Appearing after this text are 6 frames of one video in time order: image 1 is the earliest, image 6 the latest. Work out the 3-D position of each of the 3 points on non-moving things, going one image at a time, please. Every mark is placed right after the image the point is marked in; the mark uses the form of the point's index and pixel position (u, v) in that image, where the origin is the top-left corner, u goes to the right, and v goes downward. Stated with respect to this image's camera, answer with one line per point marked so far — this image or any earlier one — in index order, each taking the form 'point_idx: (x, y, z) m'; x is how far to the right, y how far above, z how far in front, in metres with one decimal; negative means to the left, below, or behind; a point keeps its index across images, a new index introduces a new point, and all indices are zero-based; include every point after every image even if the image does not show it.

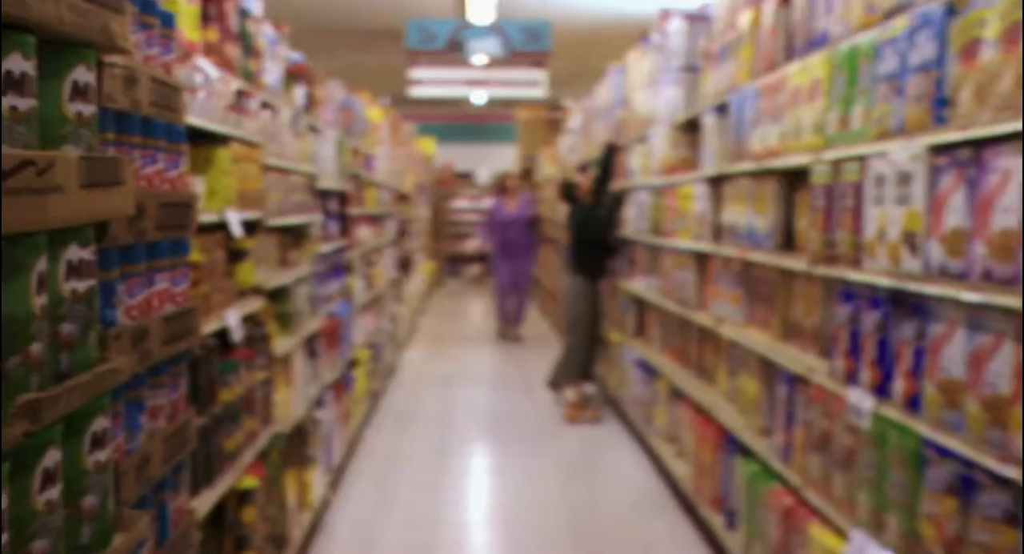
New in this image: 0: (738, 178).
0: (+0.8, +0.3, +3.4) m
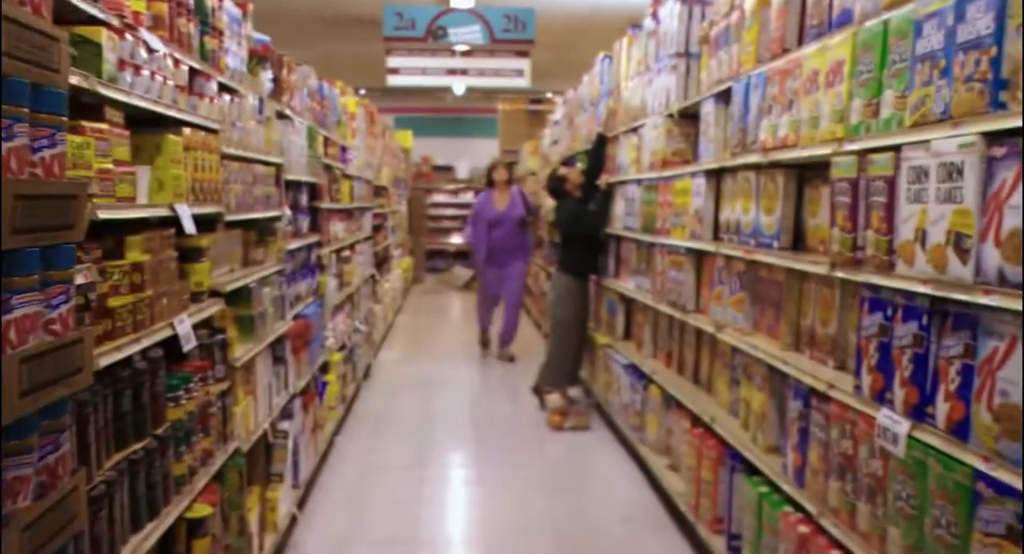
0: (+0.7, +0.3, +3.2) m
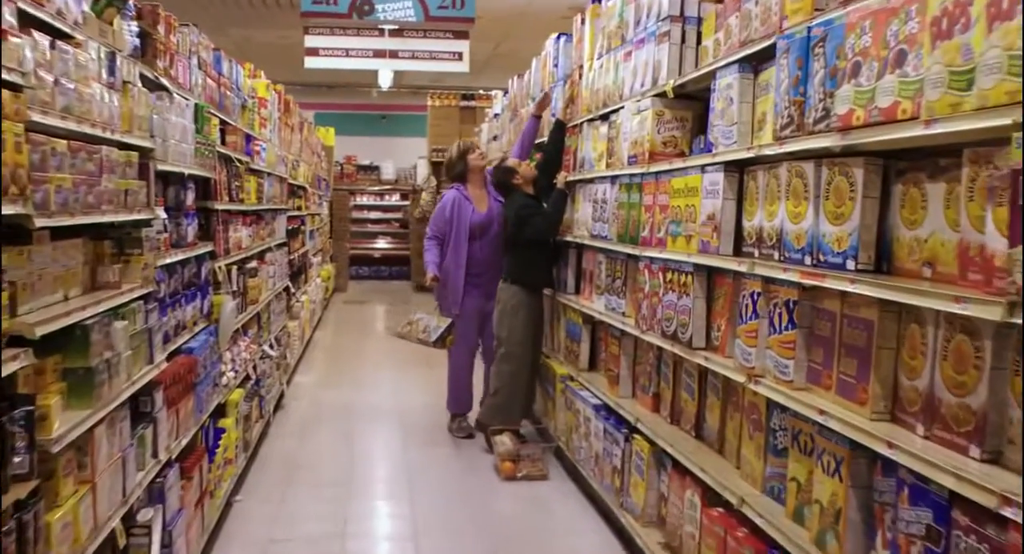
0: (+0.6, +0.3, +2.3) m
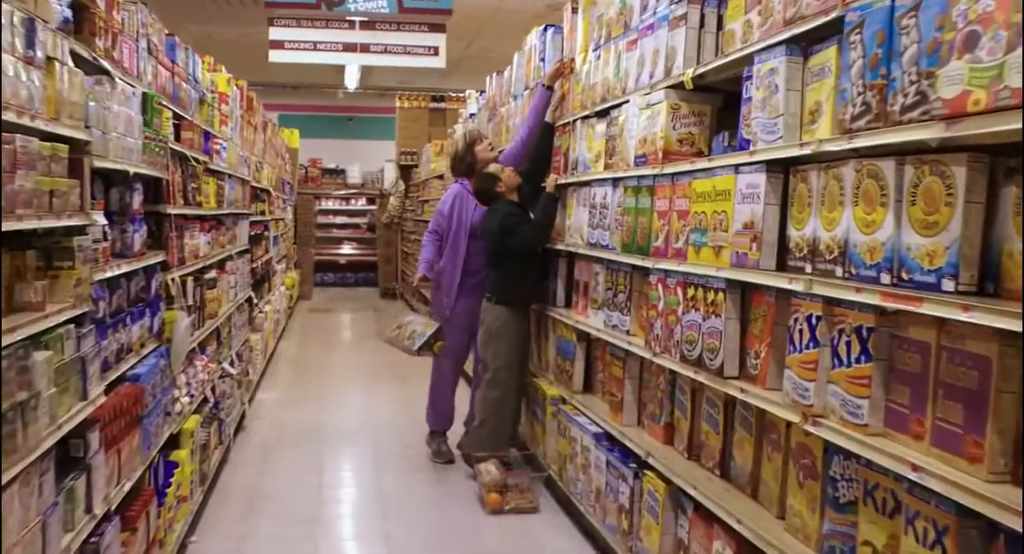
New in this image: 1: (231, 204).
0: (+0.7, +0.2, +1.9) m
1: (-1.6, +0.4, +5.5) m
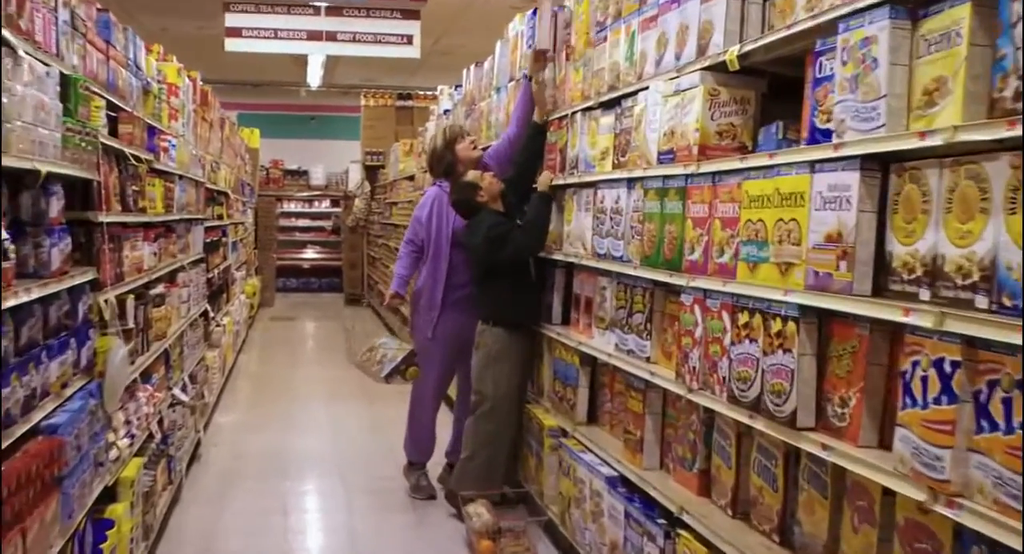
0: (+0.7, +0.2, +1.4) m
1: (-1.6, +0.3, +5.0) m
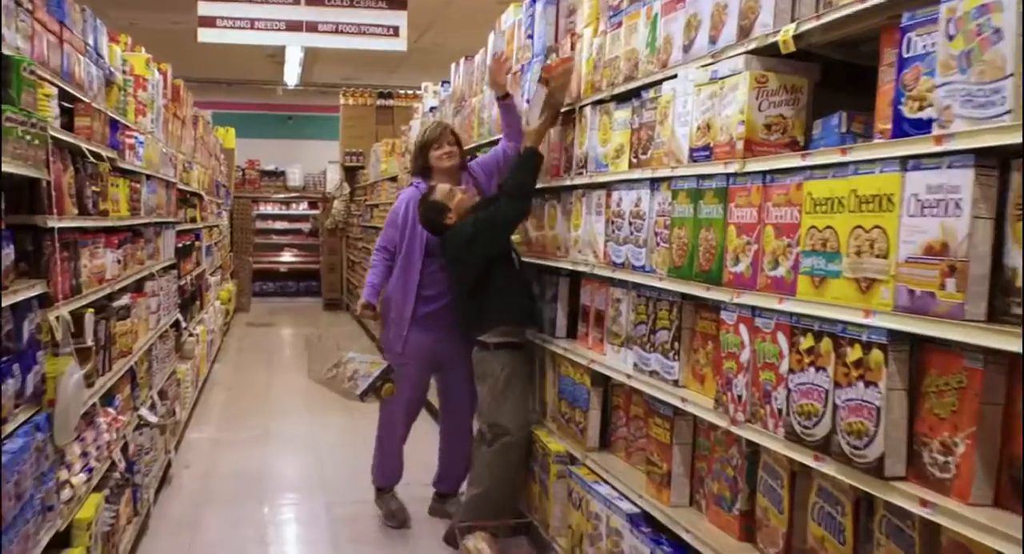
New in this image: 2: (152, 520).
0: (+0.8, +0.1, +1.1) m
1: (-1.6, +0.3, +4.6) m
2: (-1.5, -1.0, +4.1) m
